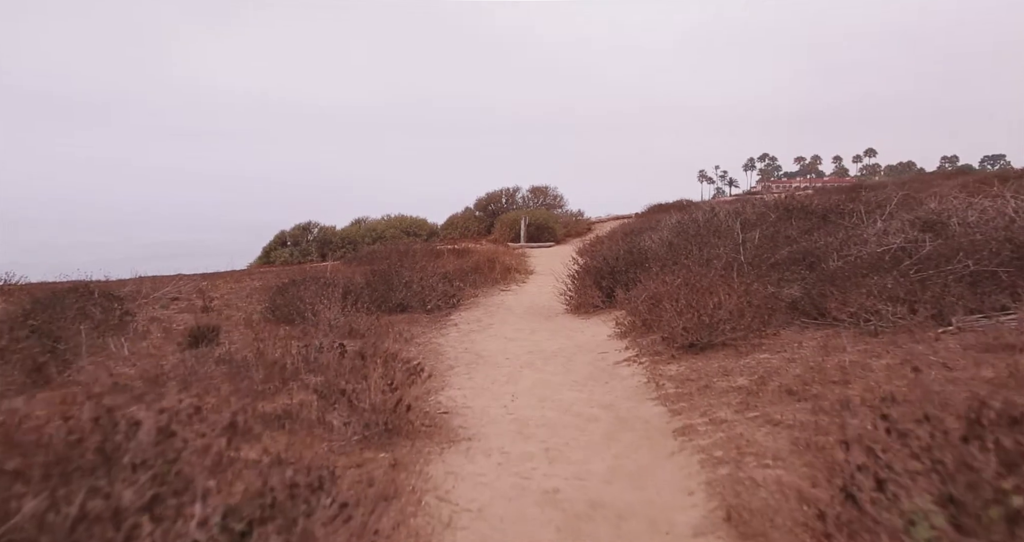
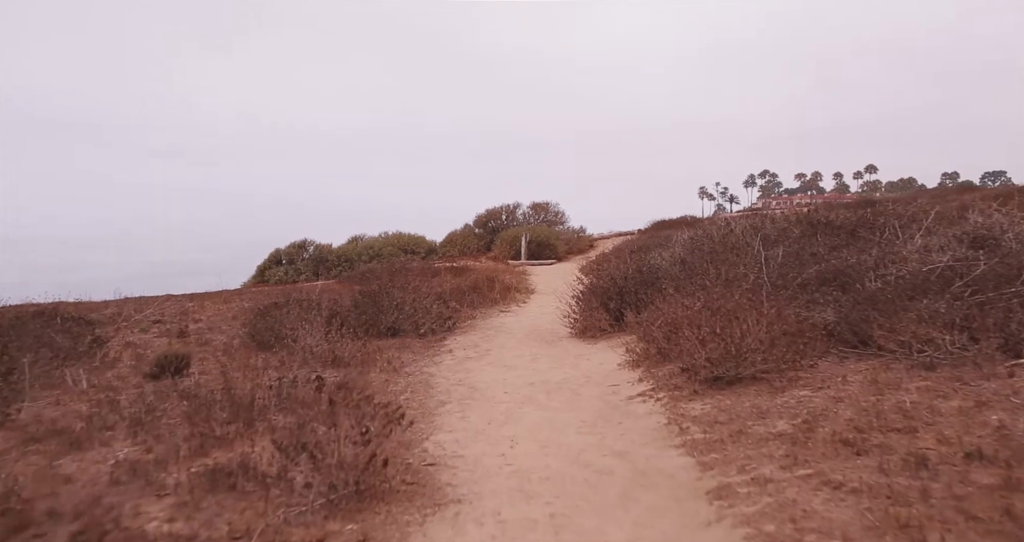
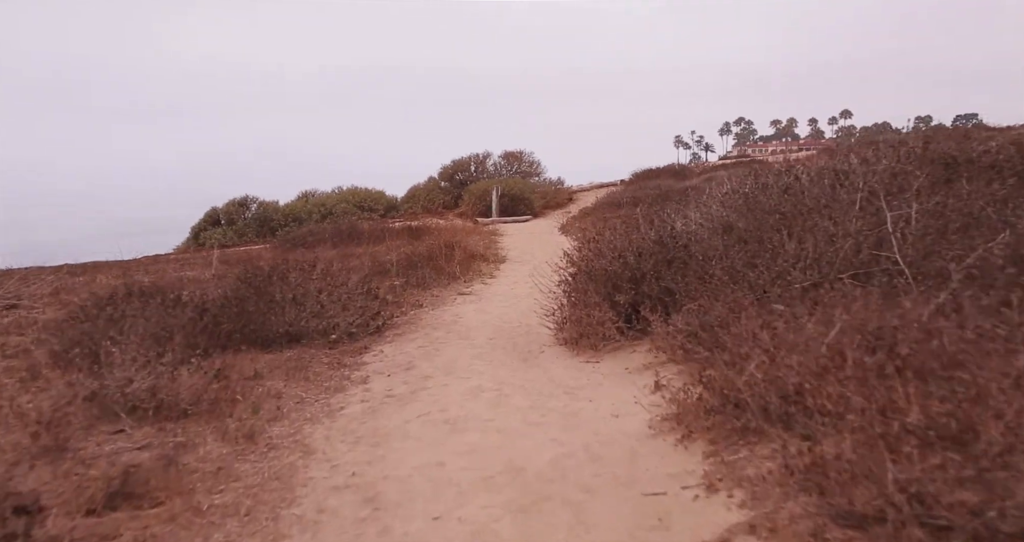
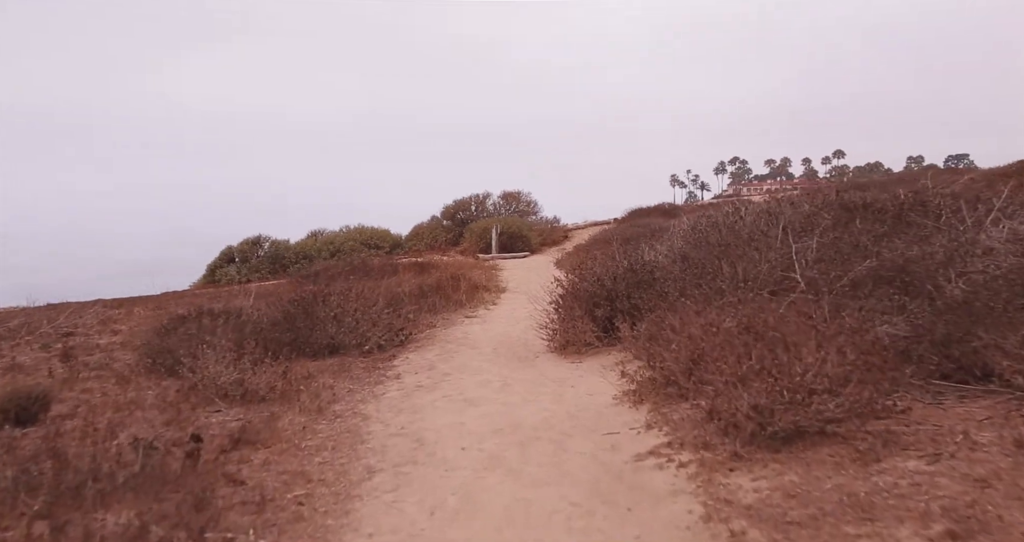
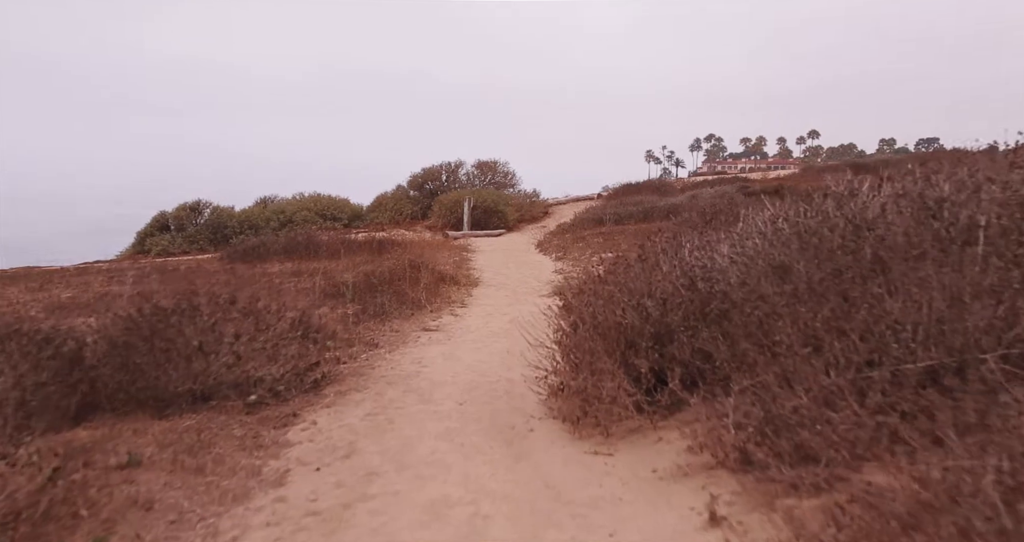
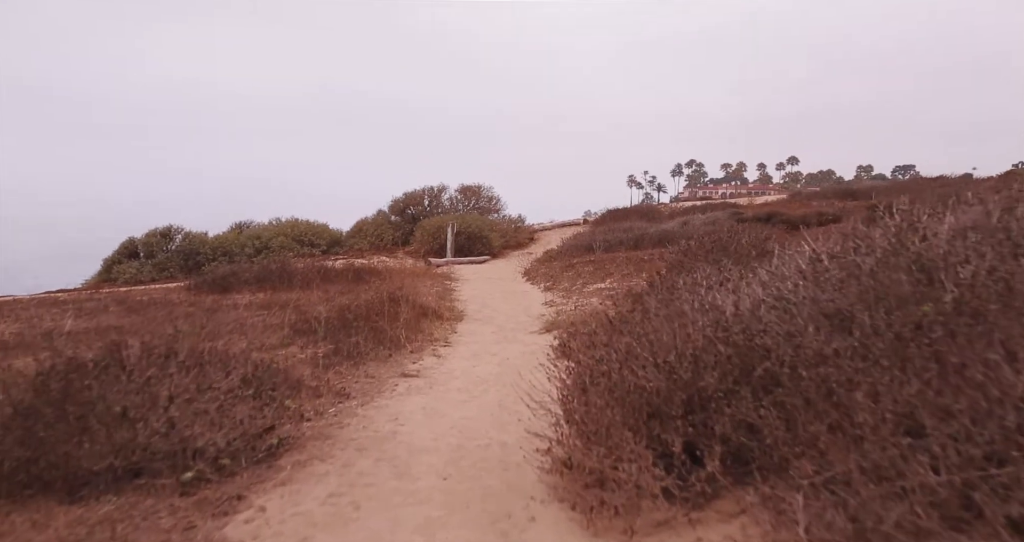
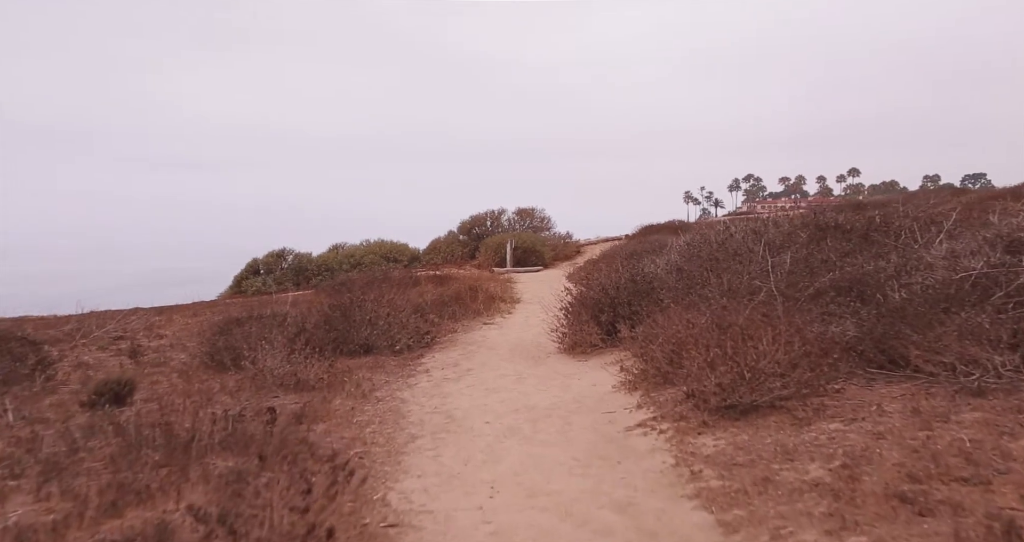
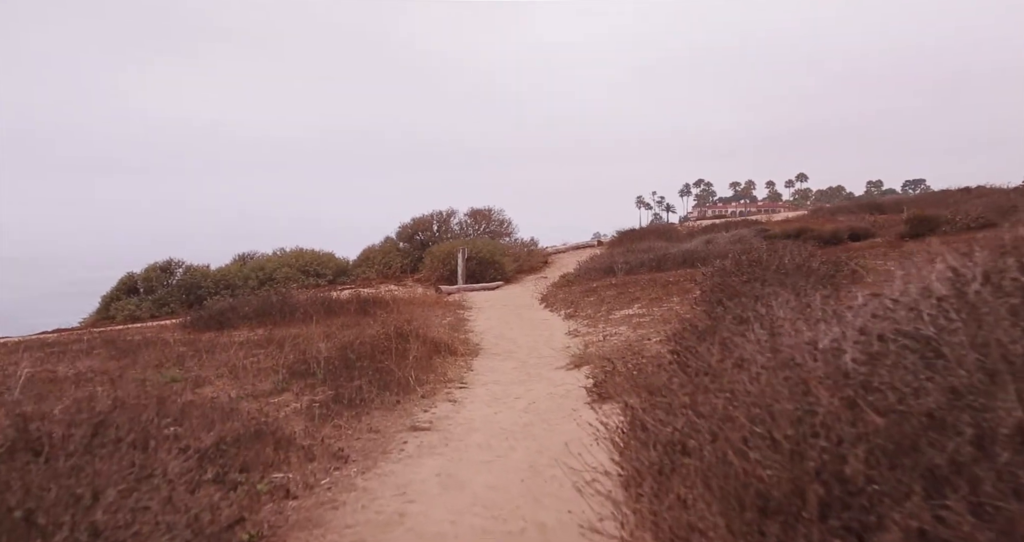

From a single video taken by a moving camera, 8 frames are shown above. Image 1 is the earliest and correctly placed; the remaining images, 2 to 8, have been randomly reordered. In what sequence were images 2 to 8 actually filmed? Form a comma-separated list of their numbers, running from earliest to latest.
2, 7, 4, 3, 5, 6, 8
